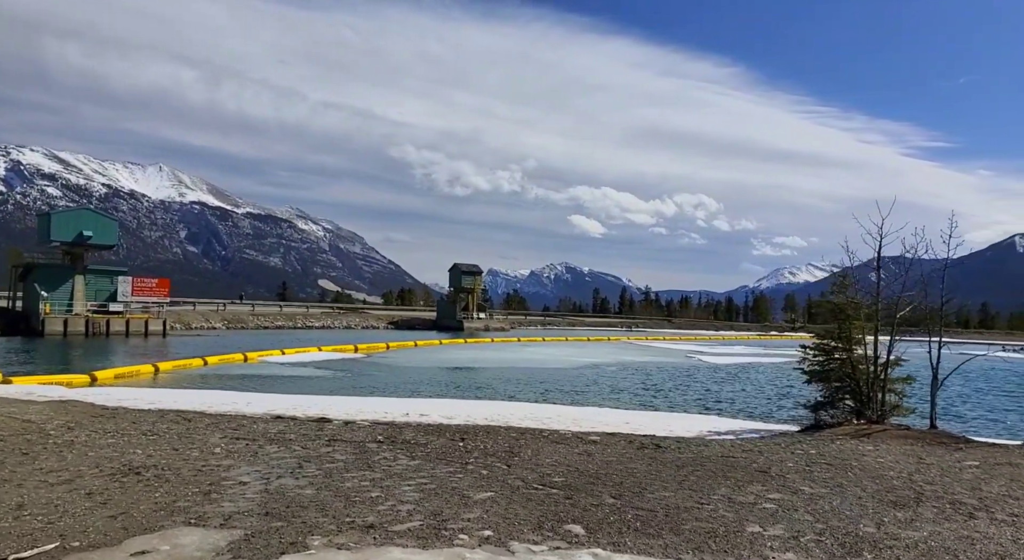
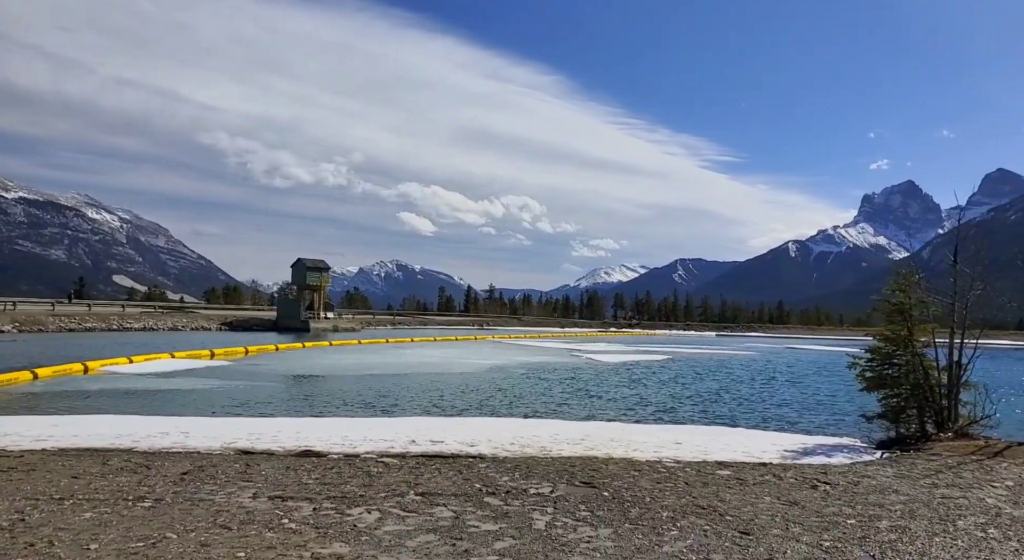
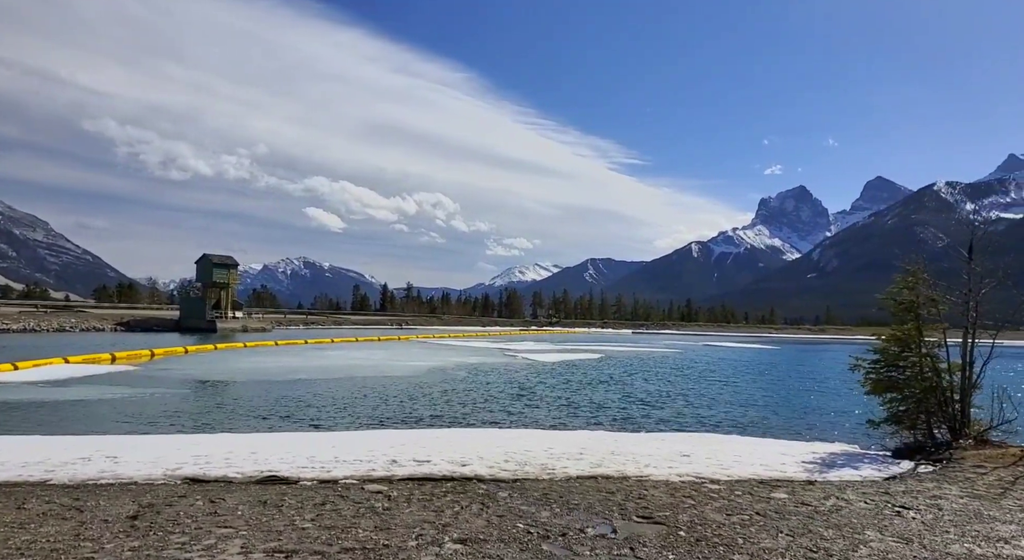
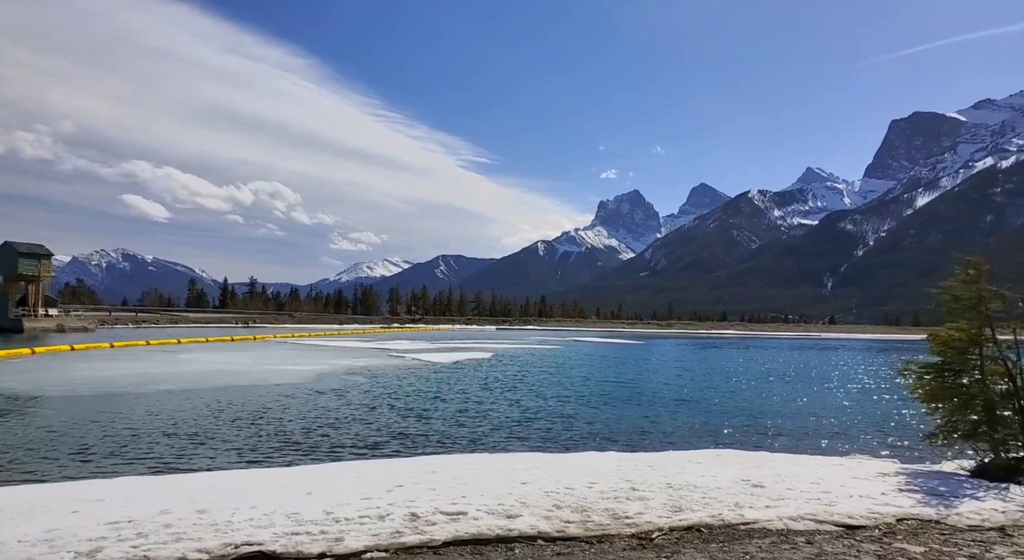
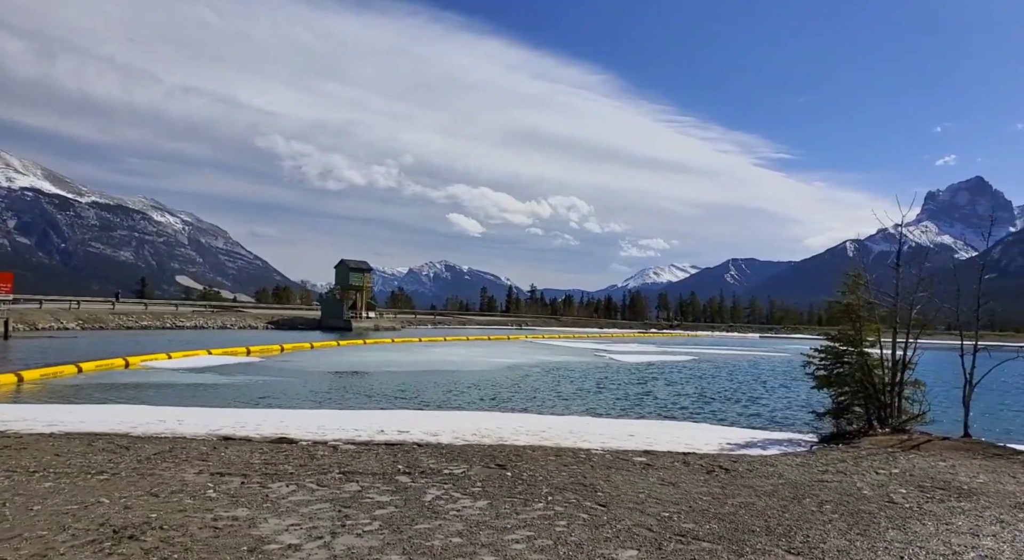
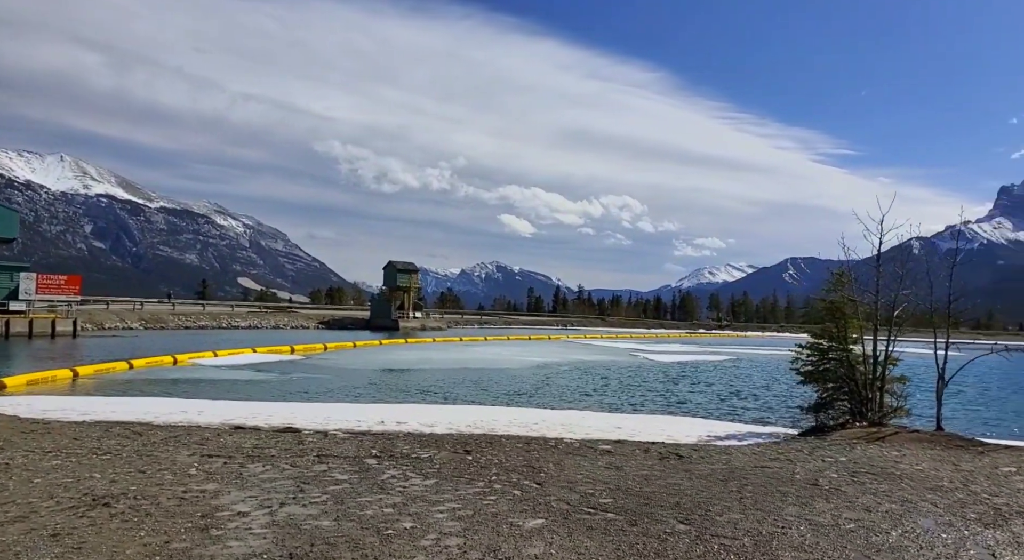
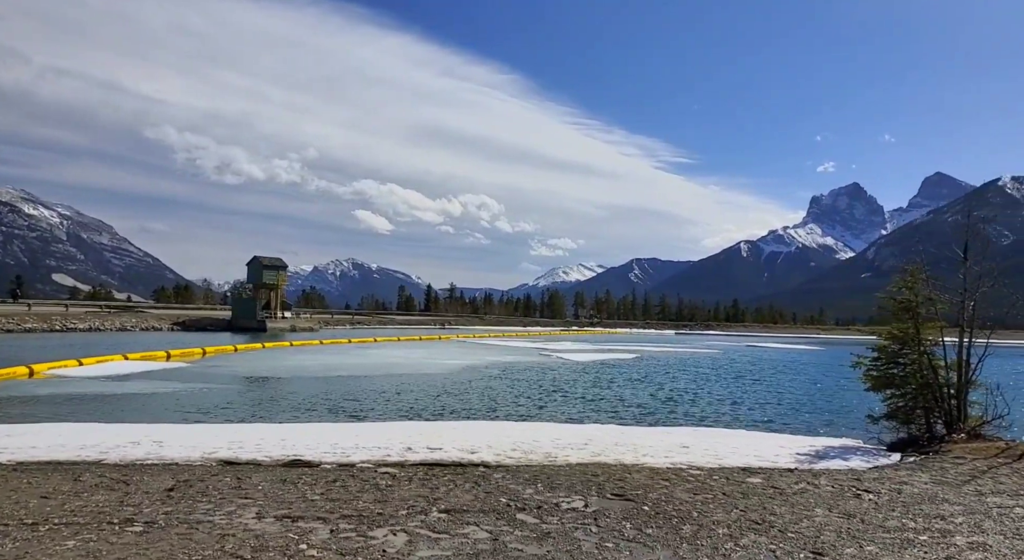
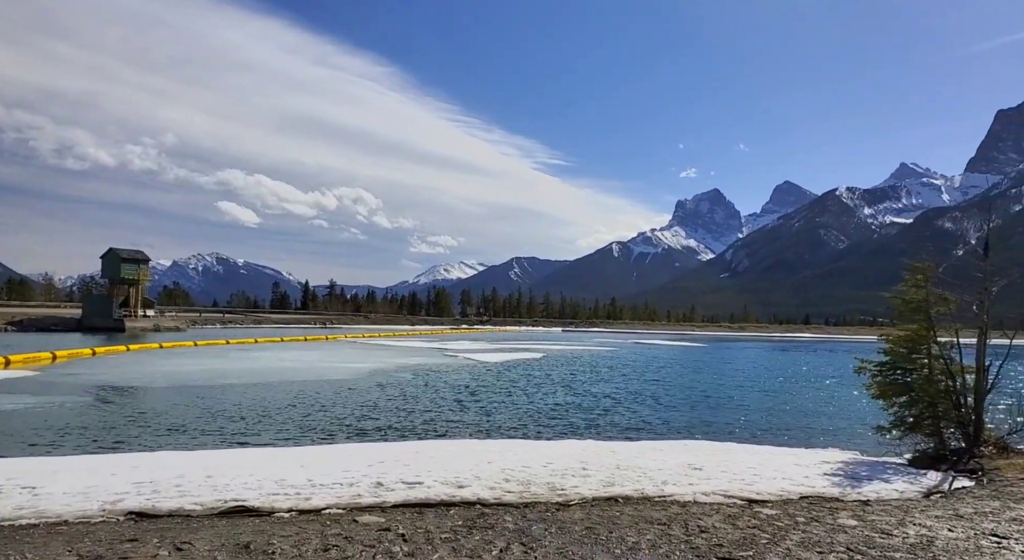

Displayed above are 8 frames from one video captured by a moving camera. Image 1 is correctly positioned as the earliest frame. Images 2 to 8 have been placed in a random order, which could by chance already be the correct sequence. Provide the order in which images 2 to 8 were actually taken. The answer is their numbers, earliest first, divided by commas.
6, 5, 2, 7, 3, 8, 4
